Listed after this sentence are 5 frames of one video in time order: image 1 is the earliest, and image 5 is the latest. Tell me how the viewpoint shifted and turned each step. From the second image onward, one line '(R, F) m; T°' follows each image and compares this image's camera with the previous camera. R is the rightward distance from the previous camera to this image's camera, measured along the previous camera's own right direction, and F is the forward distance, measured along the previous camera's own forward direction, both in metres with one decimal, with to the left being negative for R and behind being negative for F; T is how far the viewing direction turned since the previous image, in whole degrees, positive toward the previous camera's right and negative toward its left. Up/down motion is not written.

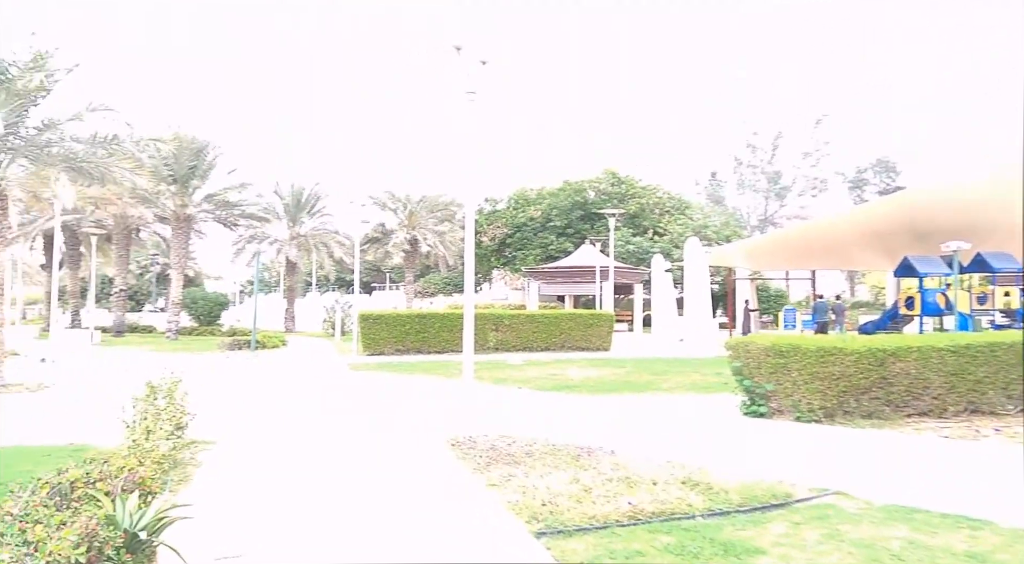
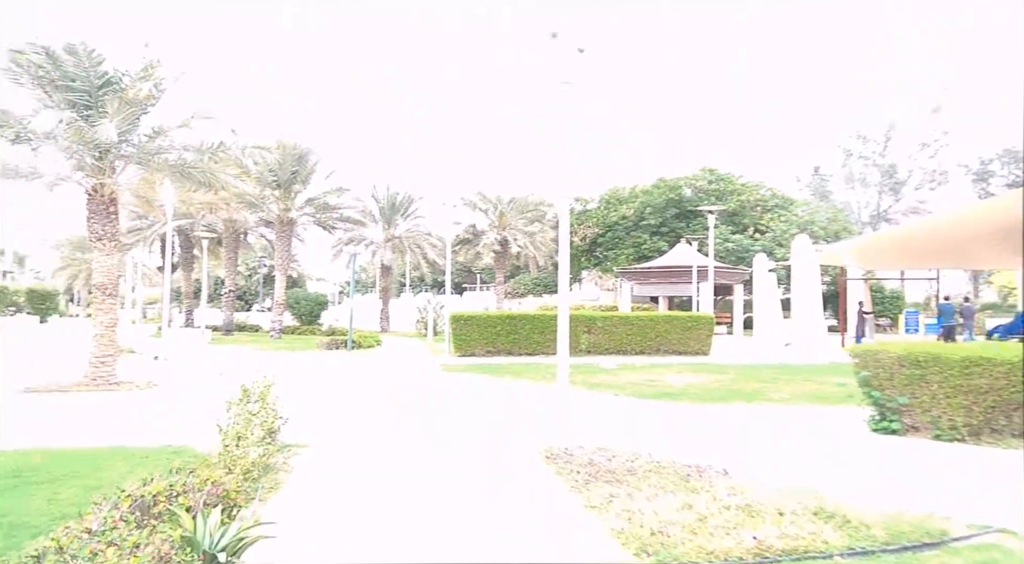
(-0.1, +0.3) m; -7°
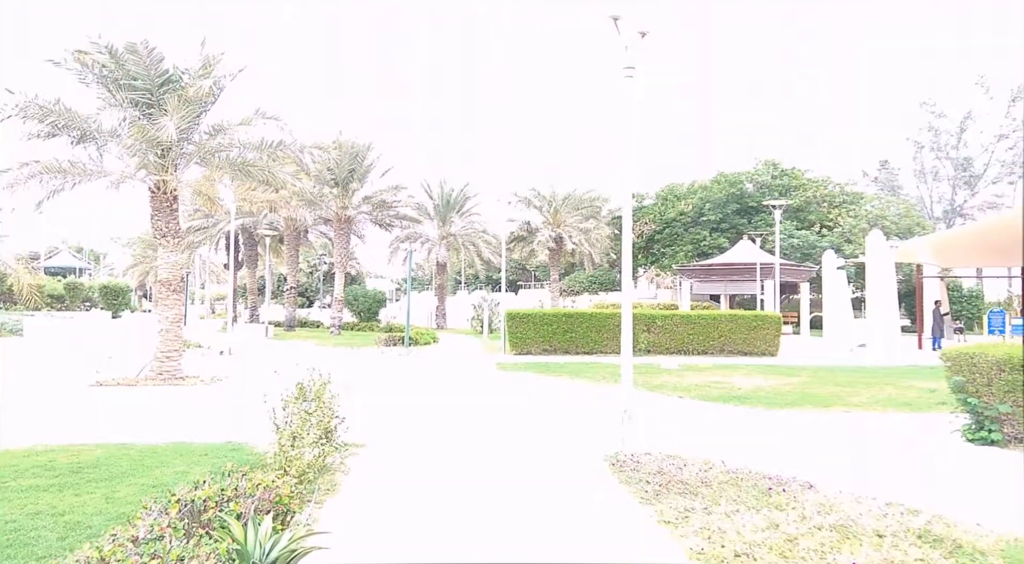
(-0.1, +0.2) m; -4°
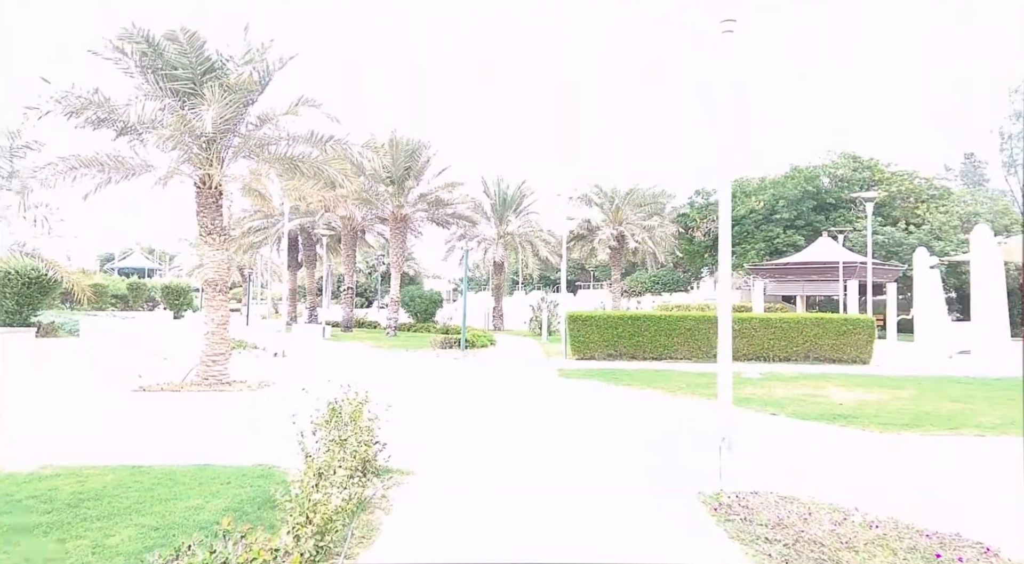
(-0.1, +0.7) m; -5°
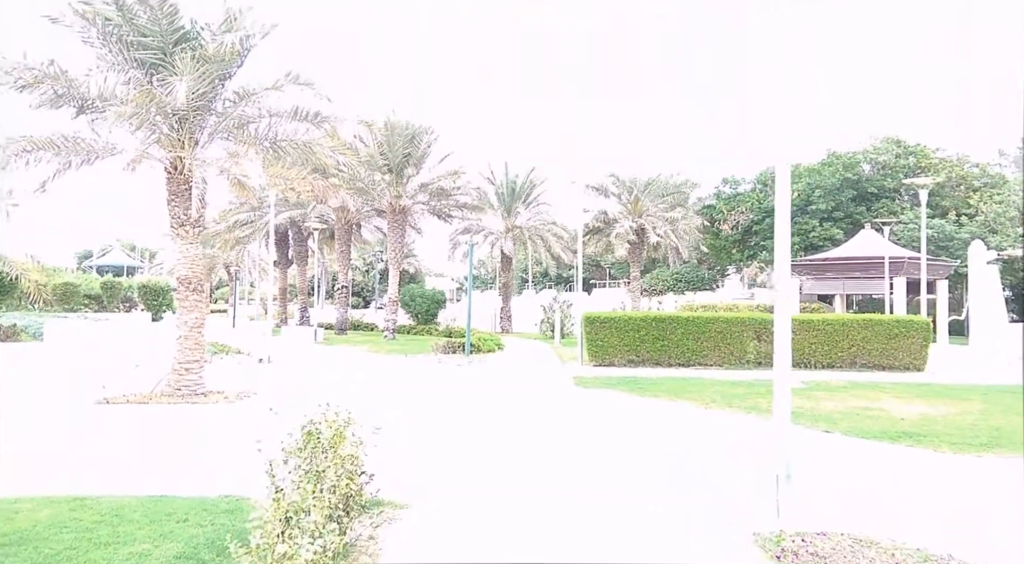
(+0.1, +1.0) m; -1°
